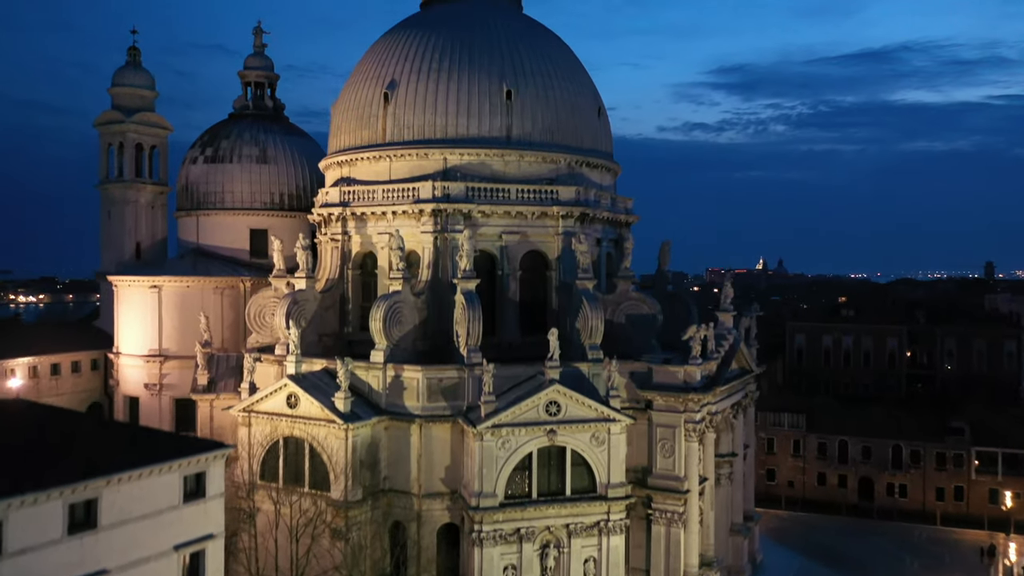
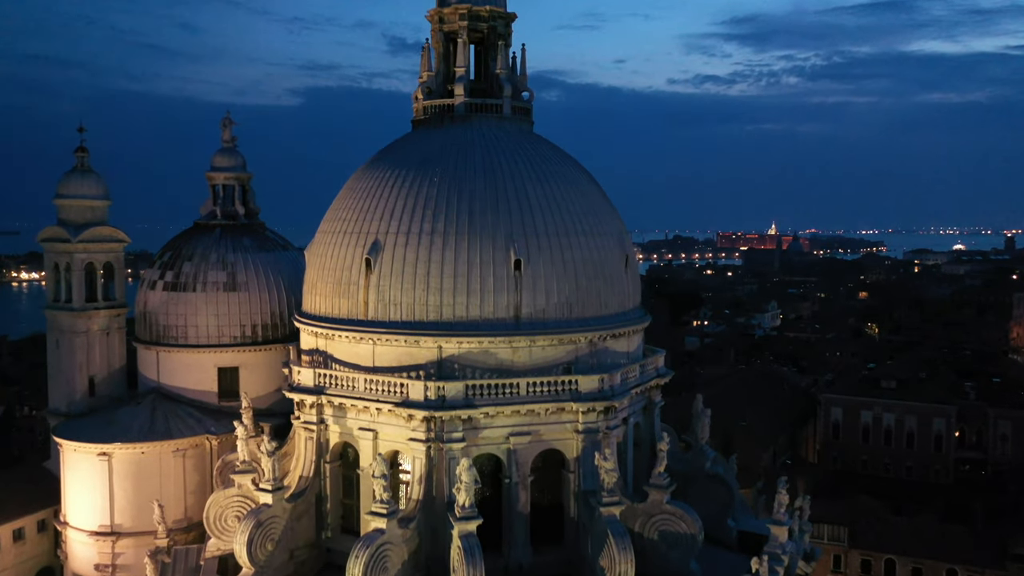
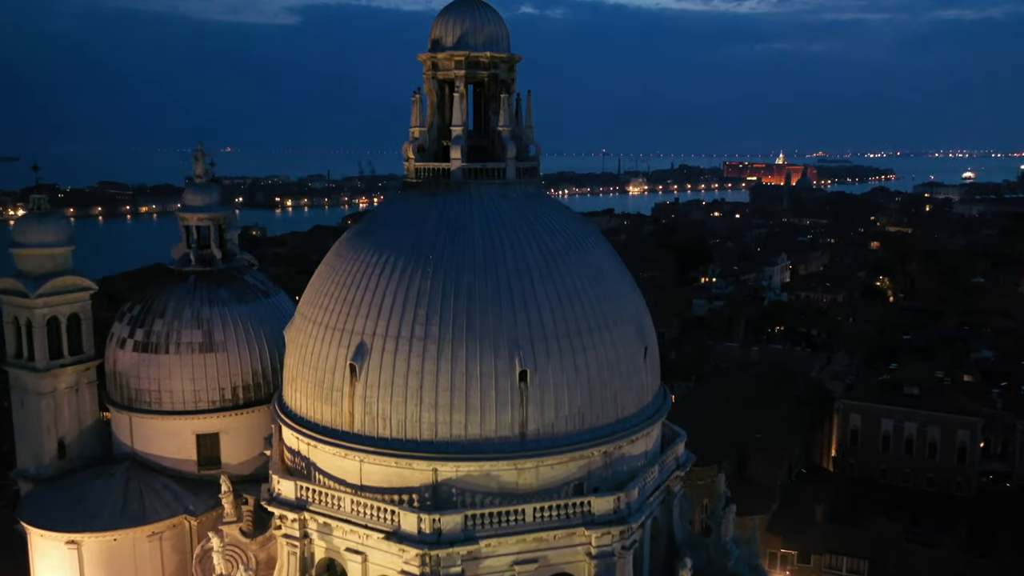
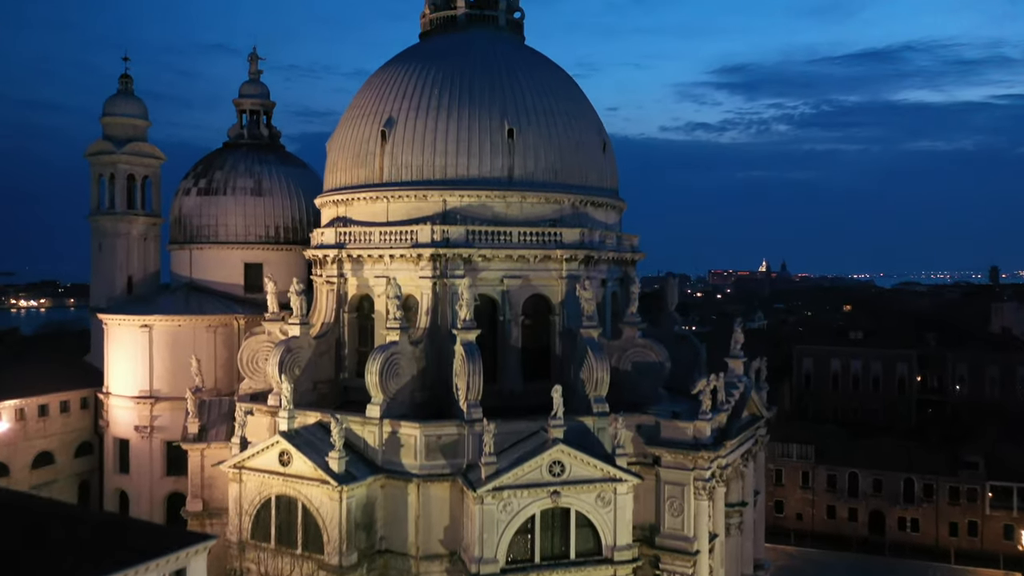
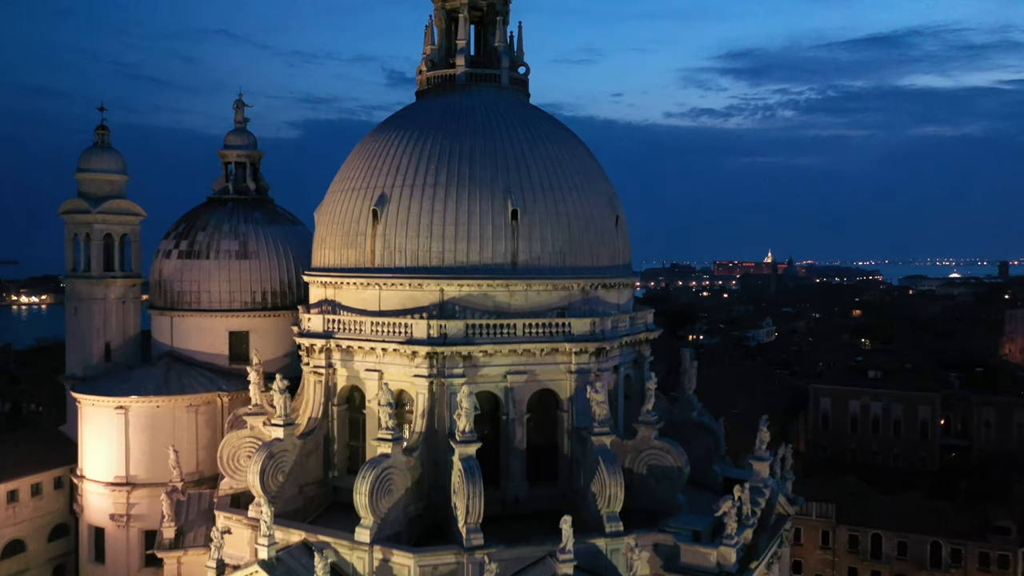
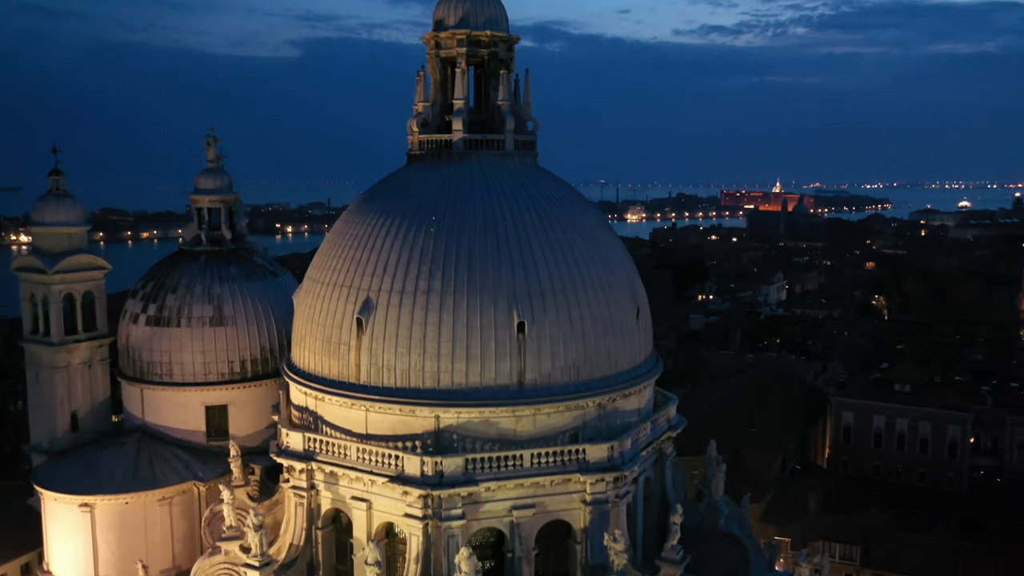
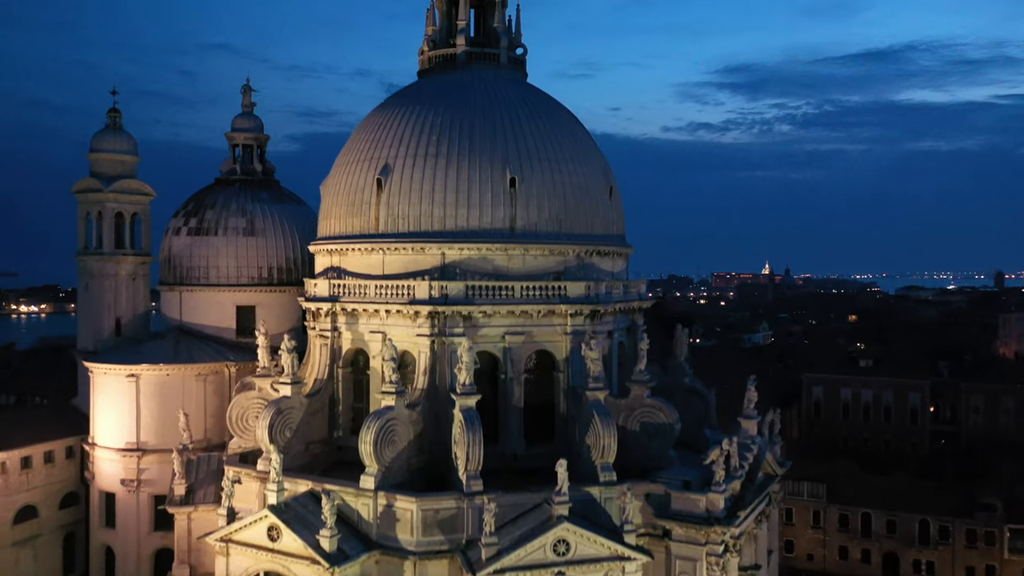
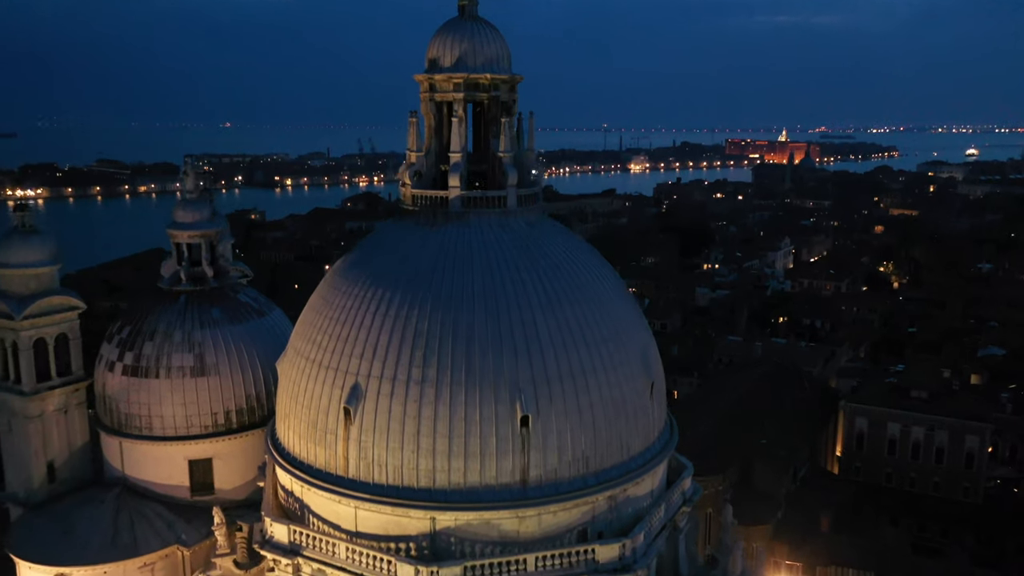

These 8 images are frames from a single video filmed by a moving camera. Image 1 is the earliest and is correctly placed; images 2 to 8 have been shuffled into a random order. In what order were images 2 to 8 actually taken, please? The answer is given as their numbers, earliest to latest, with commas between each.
4, 7, 5, 2, 6, 3, 8
